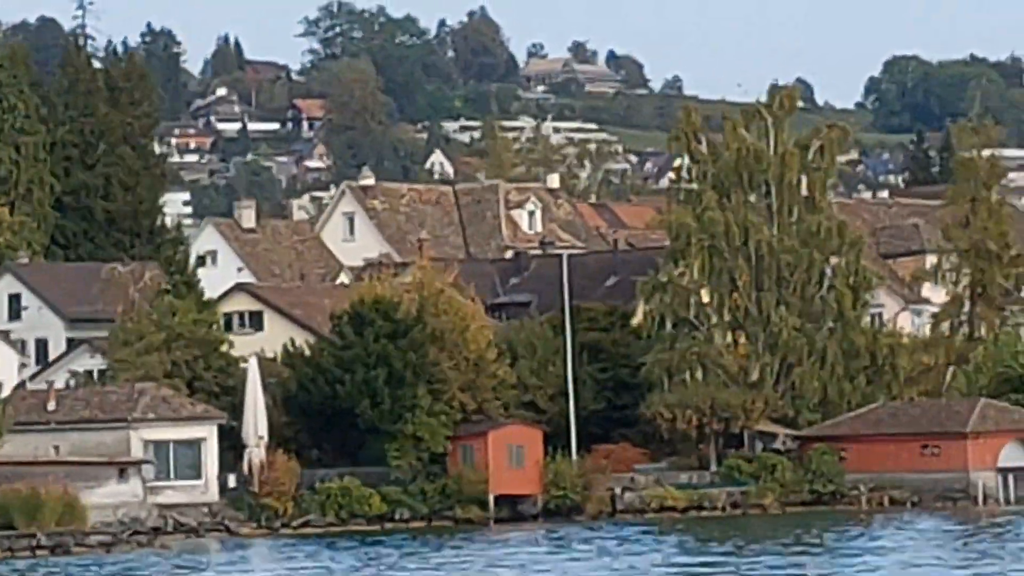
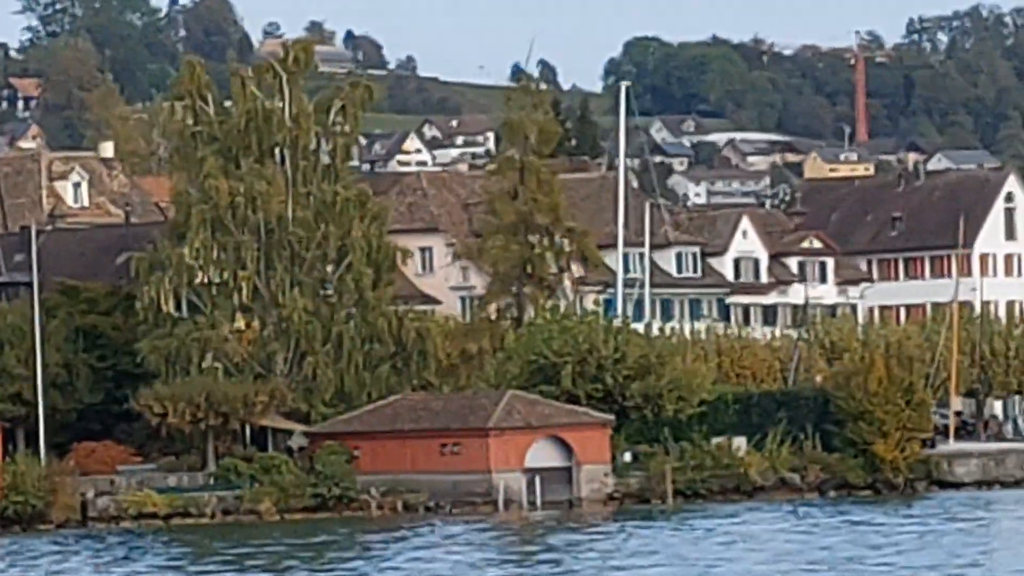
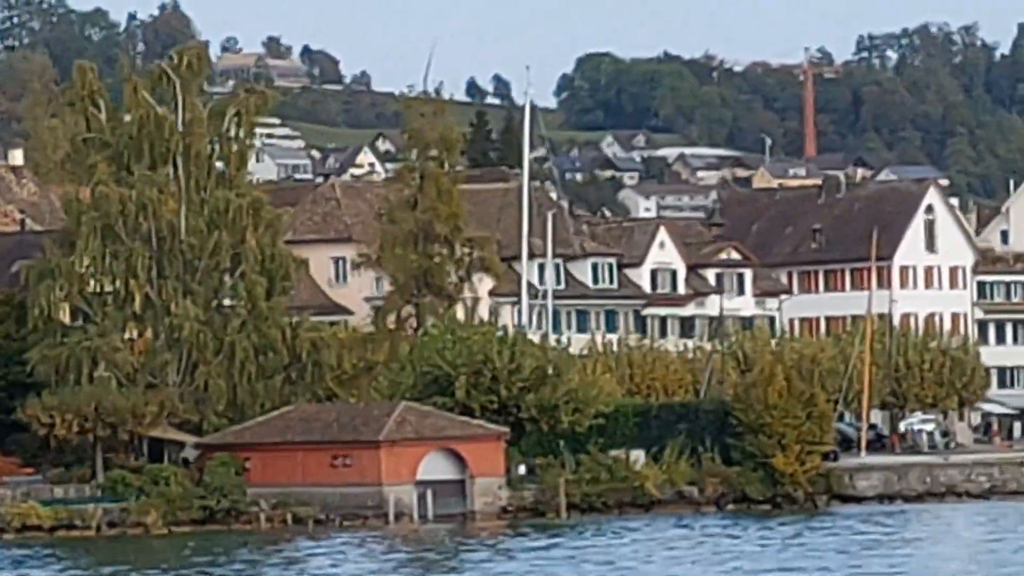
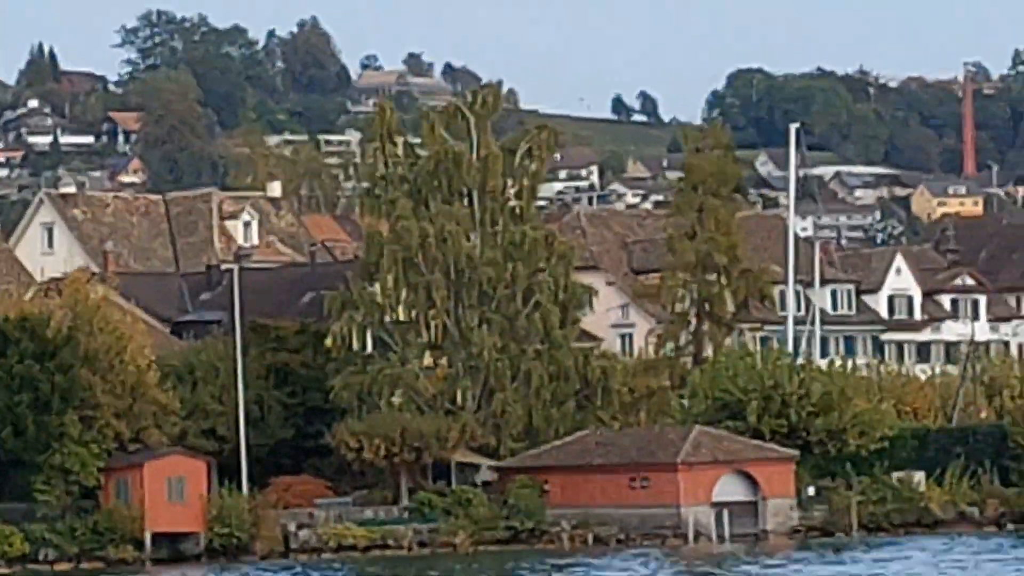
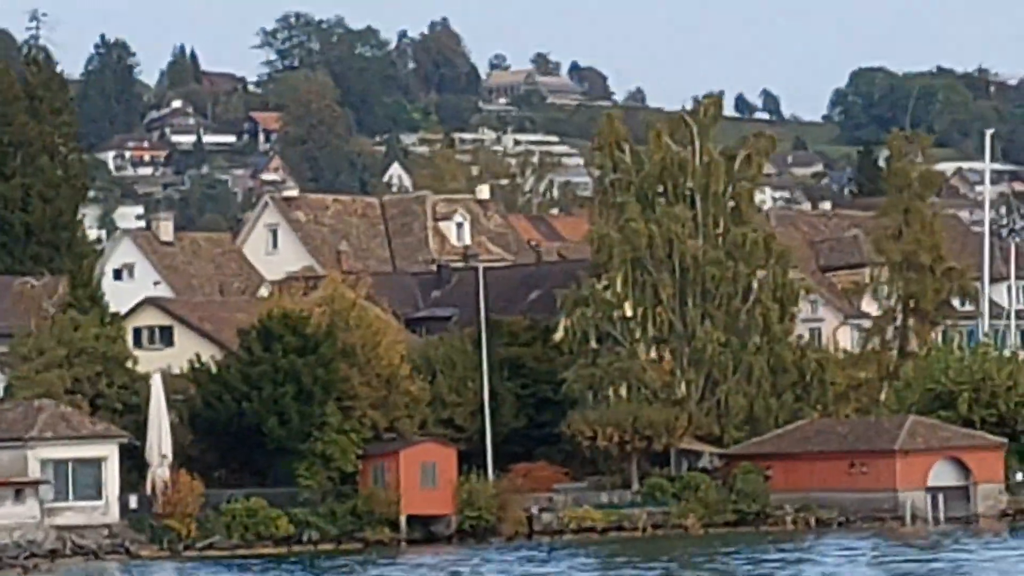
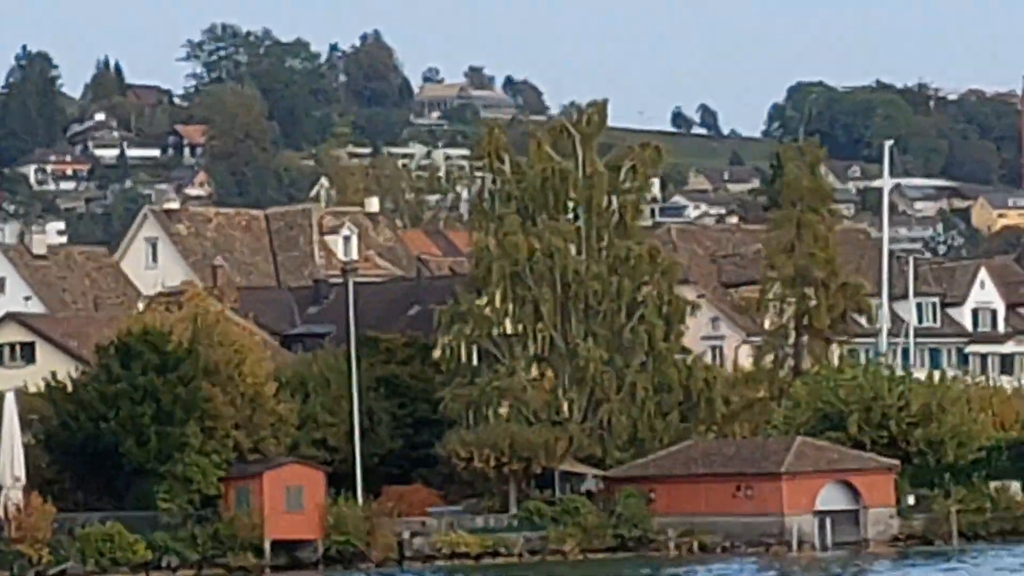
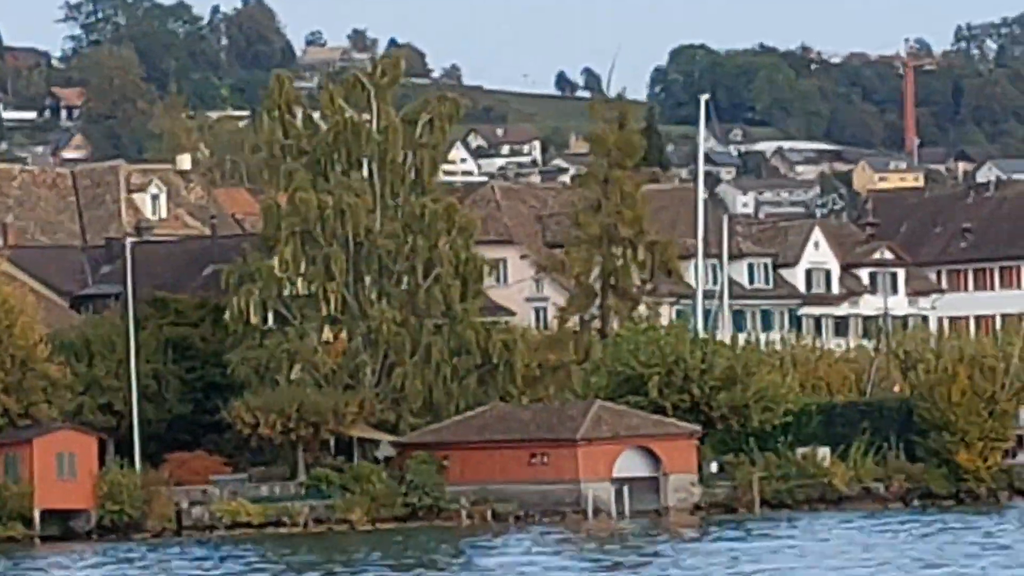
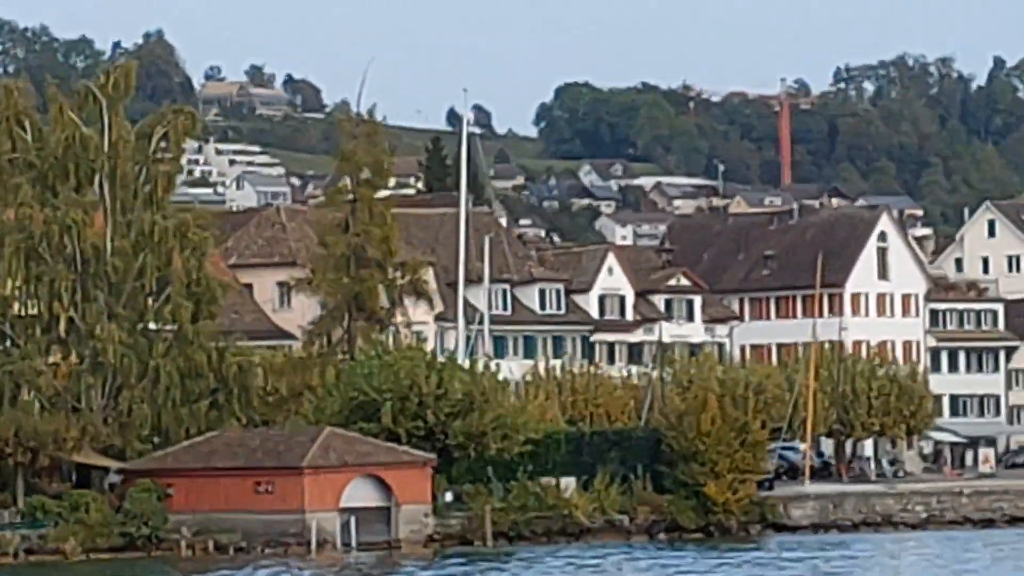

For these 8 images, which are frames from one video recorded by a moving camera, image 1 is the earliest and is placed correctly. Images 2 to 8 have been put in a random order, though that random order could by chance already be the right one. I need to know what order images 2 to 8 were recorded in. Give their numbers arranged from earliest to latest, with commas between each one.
5, 6, 4, 7, 2, 3, 8
